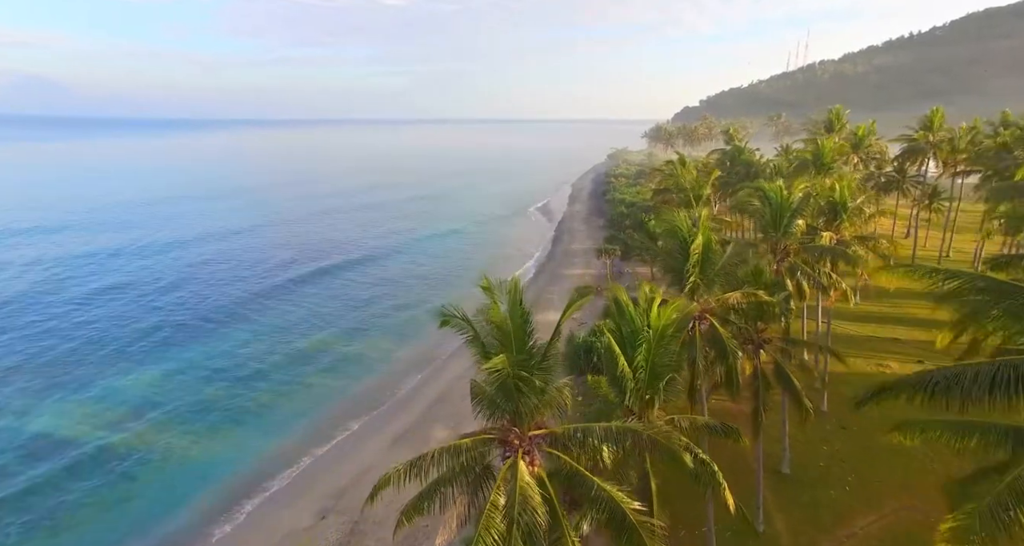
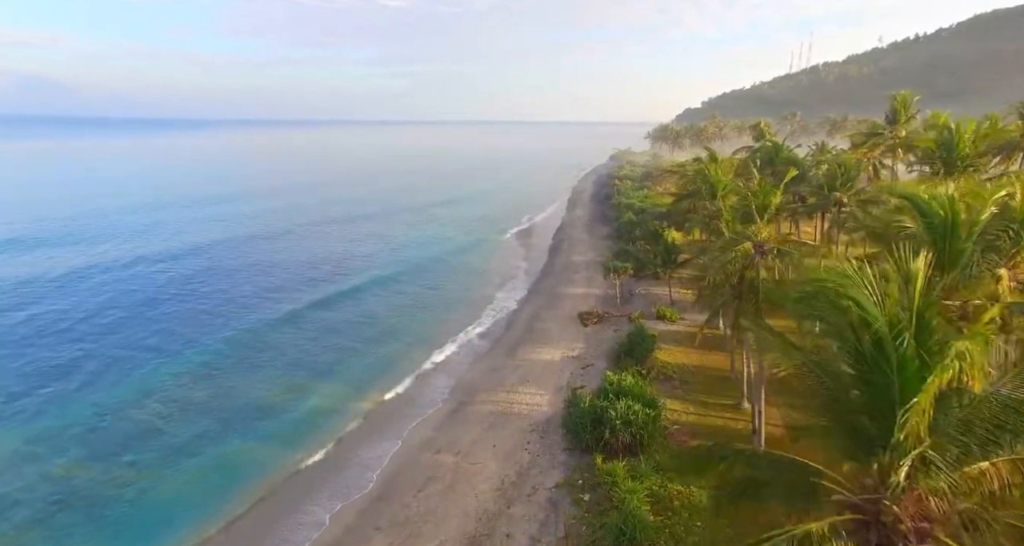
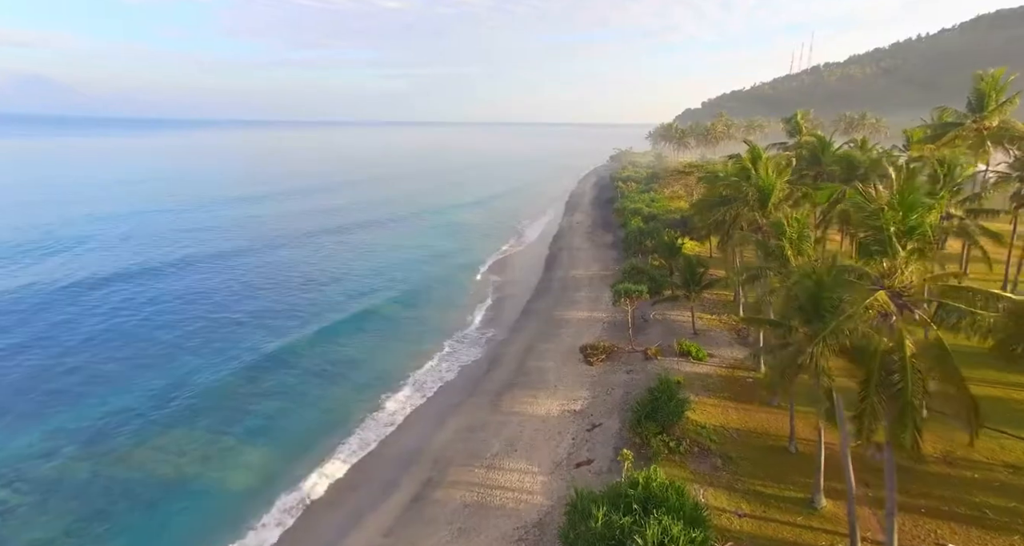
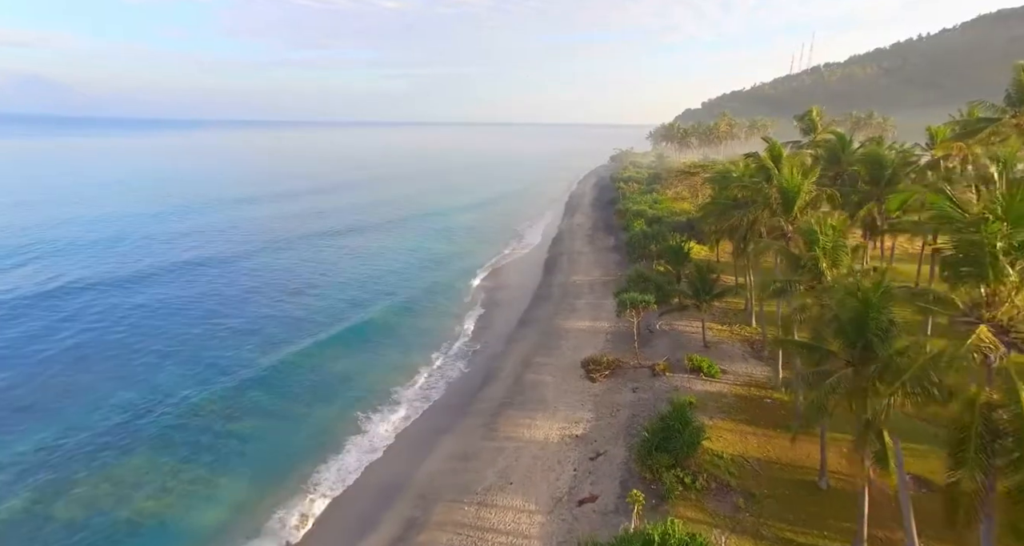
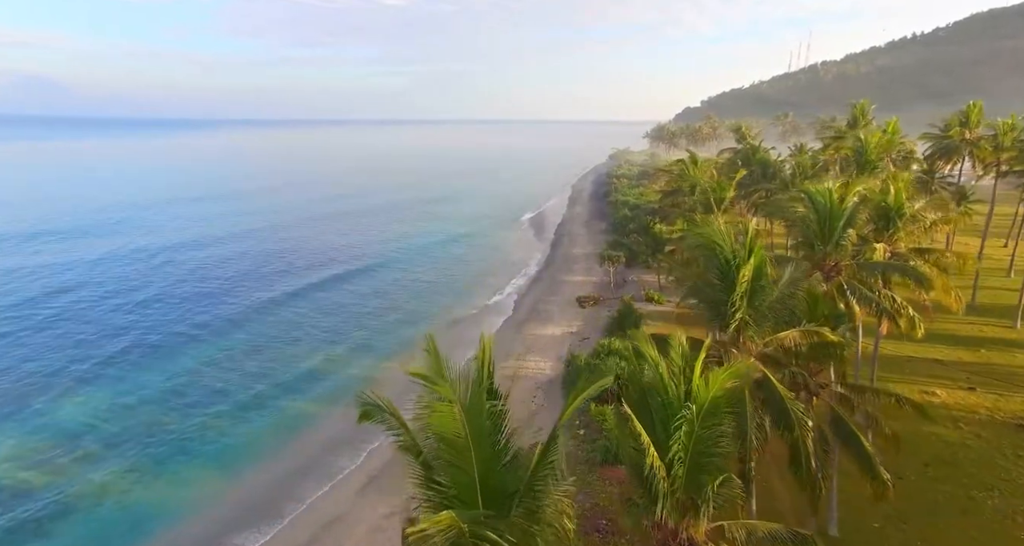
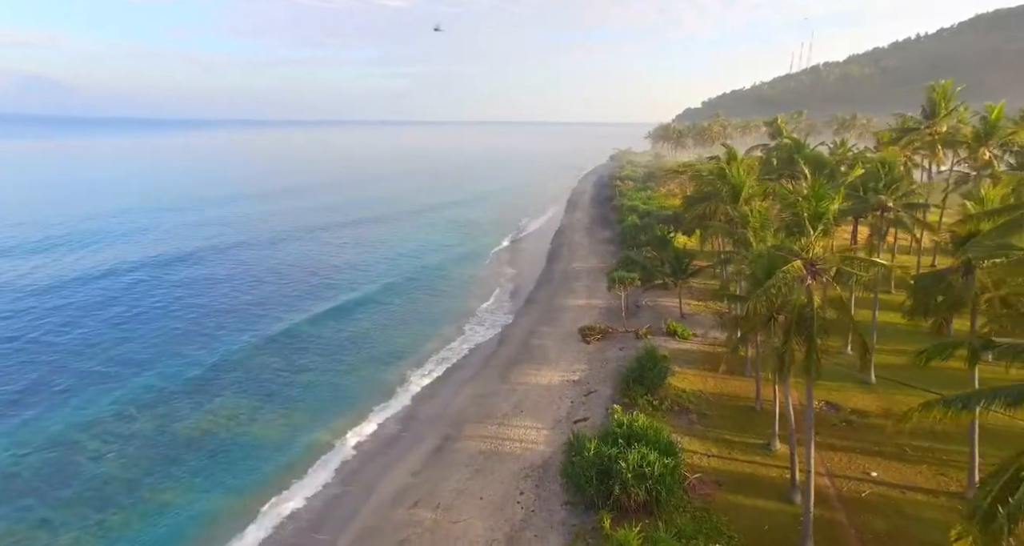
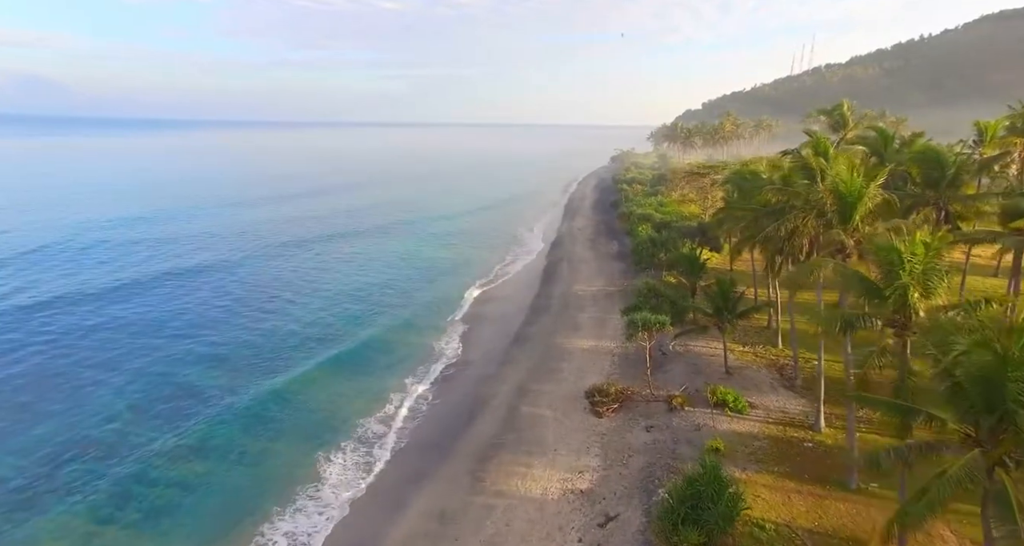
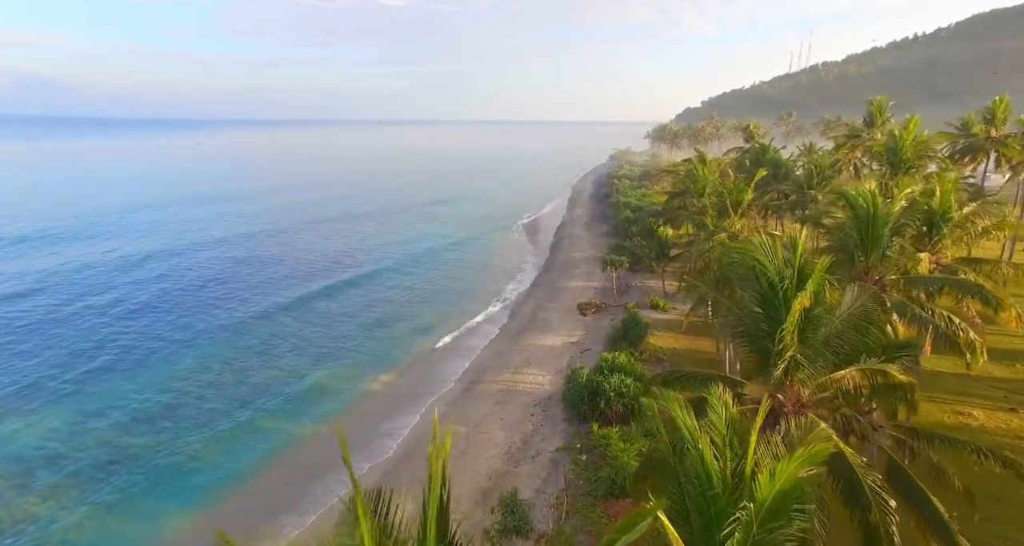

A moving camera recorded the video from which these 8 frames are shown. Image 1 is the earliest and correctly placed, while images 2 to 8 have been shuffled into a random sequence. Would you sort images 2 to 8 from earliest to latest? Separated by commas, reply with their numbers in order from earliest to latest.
5, 8, 2, 6, 3, 4, 7
